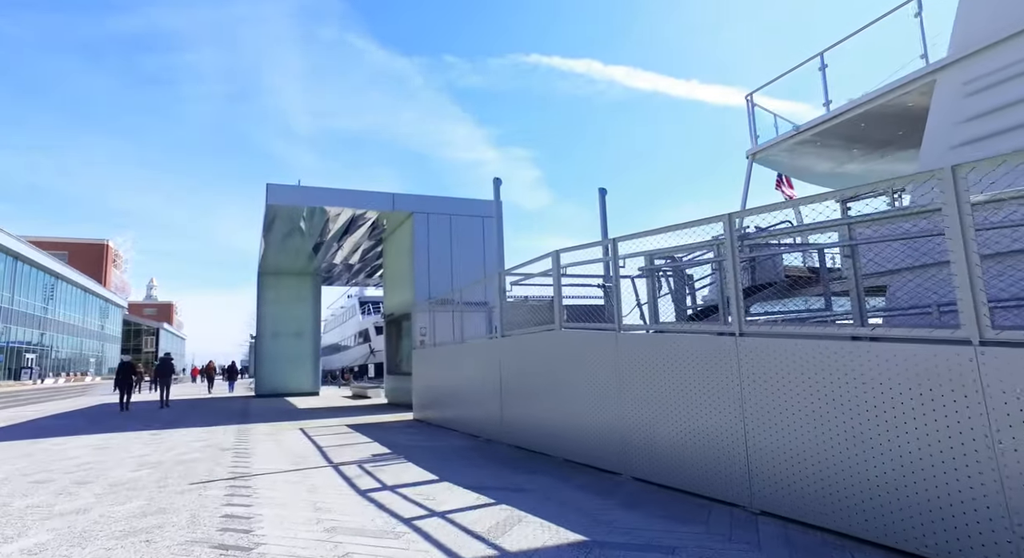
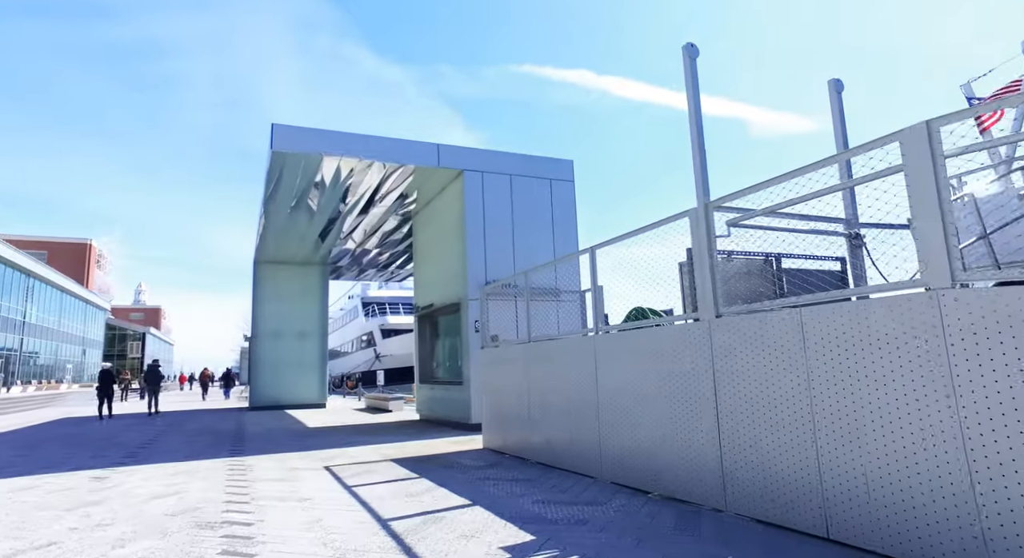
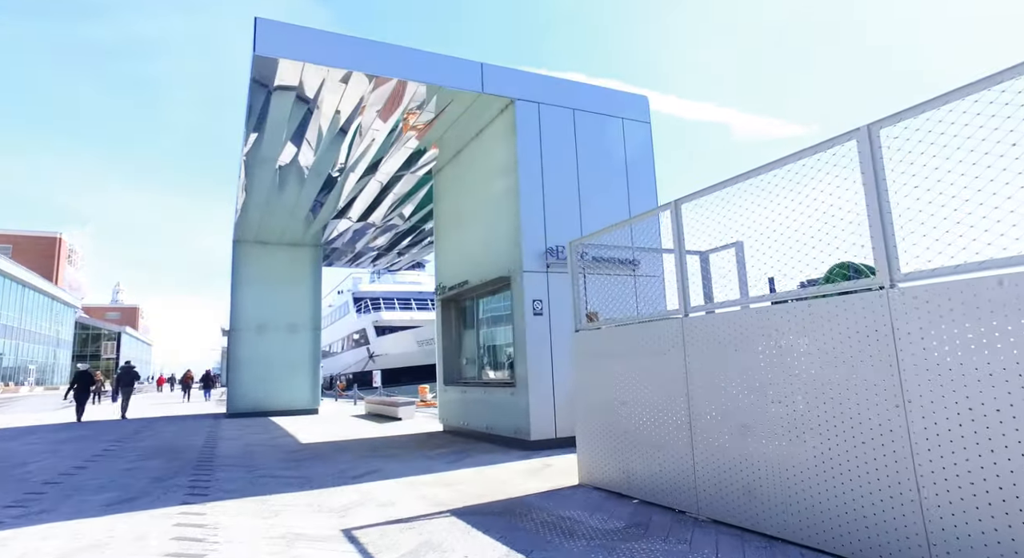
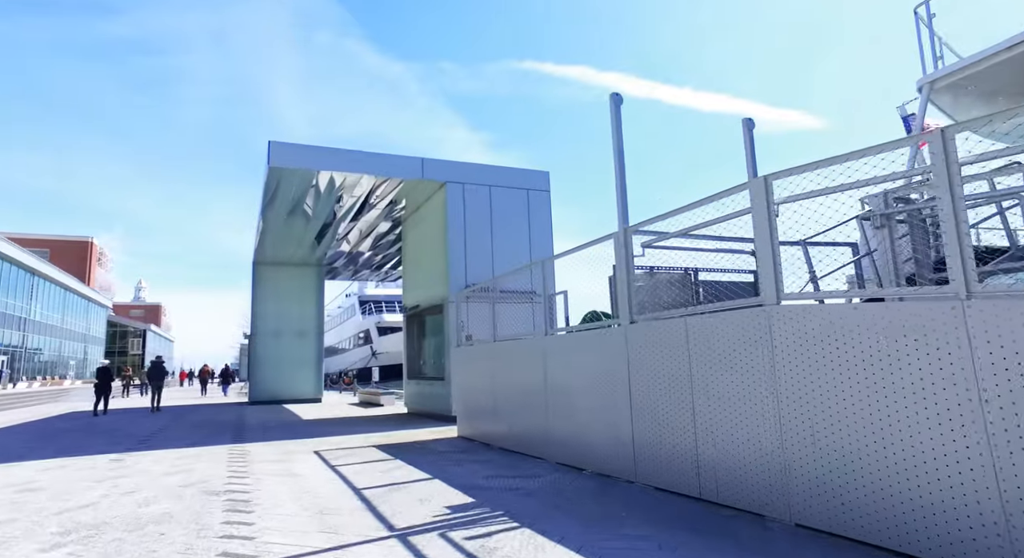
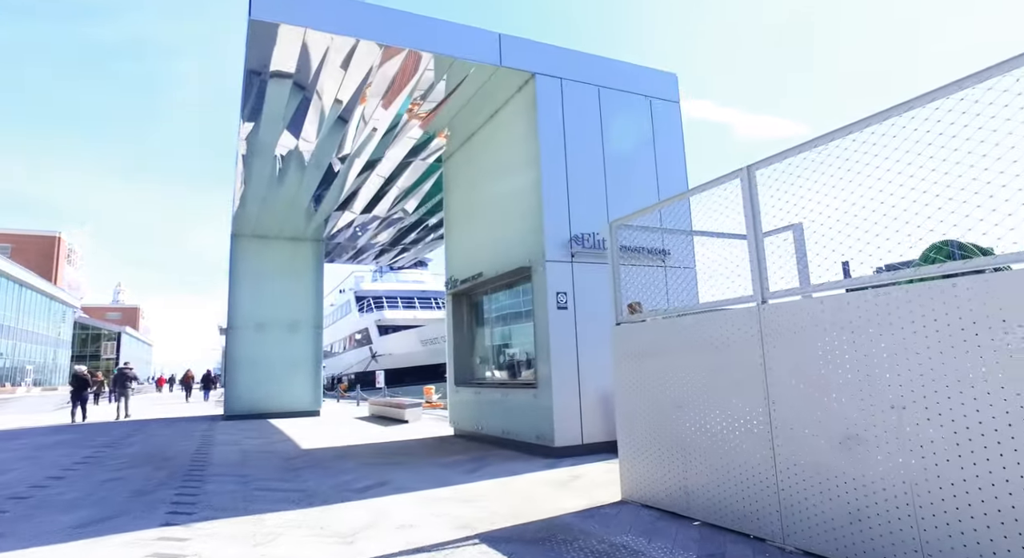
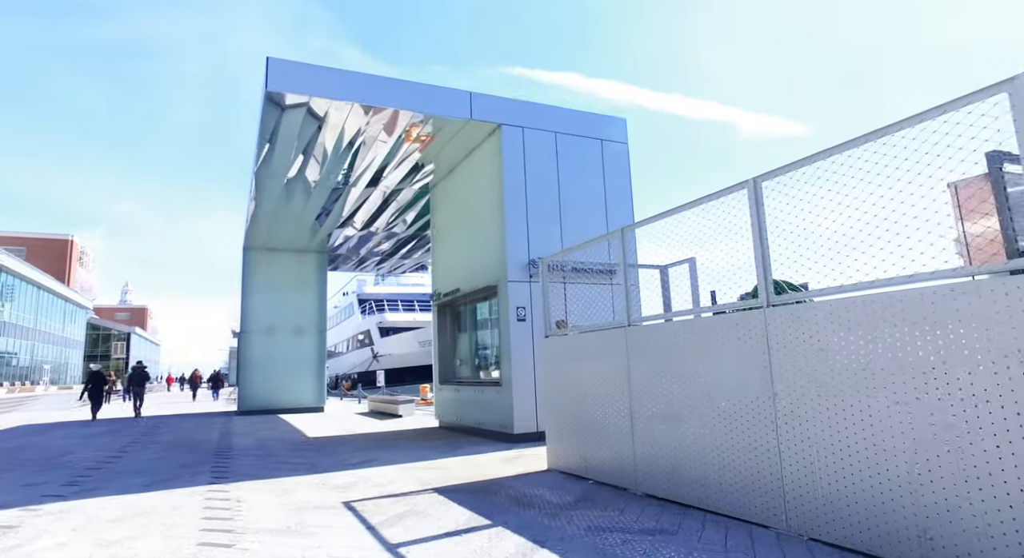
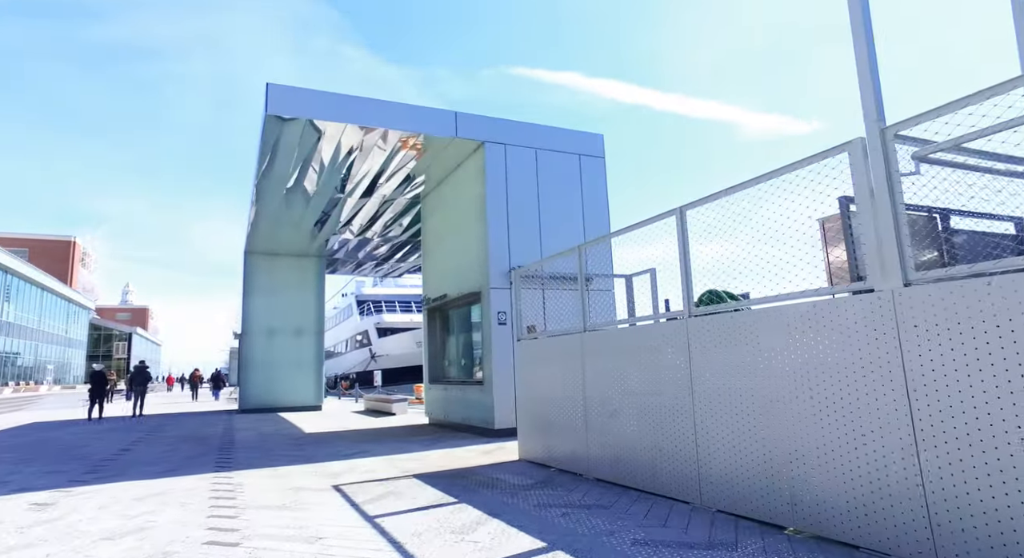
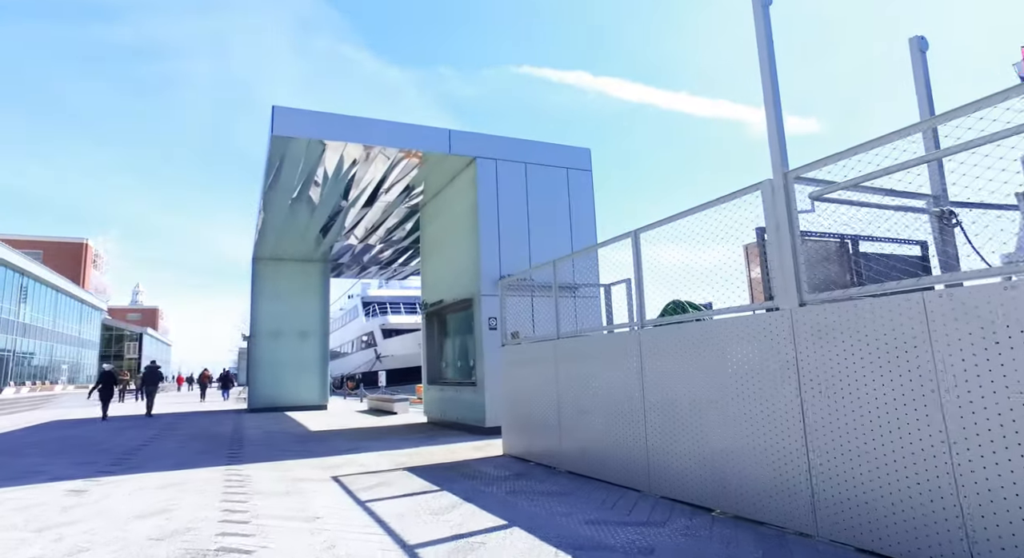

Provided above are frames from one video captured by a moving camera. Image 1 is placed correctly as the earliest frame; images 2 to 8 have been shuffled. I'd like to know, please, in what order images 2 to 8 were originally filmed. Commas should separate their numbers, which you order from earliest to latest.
4, 2, 8, 7, 6, 3, 5
